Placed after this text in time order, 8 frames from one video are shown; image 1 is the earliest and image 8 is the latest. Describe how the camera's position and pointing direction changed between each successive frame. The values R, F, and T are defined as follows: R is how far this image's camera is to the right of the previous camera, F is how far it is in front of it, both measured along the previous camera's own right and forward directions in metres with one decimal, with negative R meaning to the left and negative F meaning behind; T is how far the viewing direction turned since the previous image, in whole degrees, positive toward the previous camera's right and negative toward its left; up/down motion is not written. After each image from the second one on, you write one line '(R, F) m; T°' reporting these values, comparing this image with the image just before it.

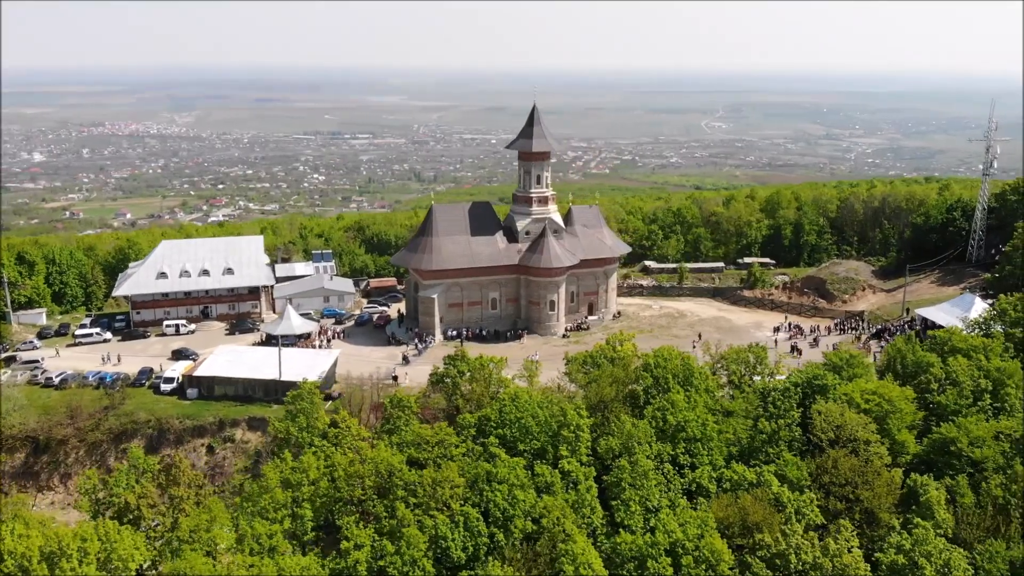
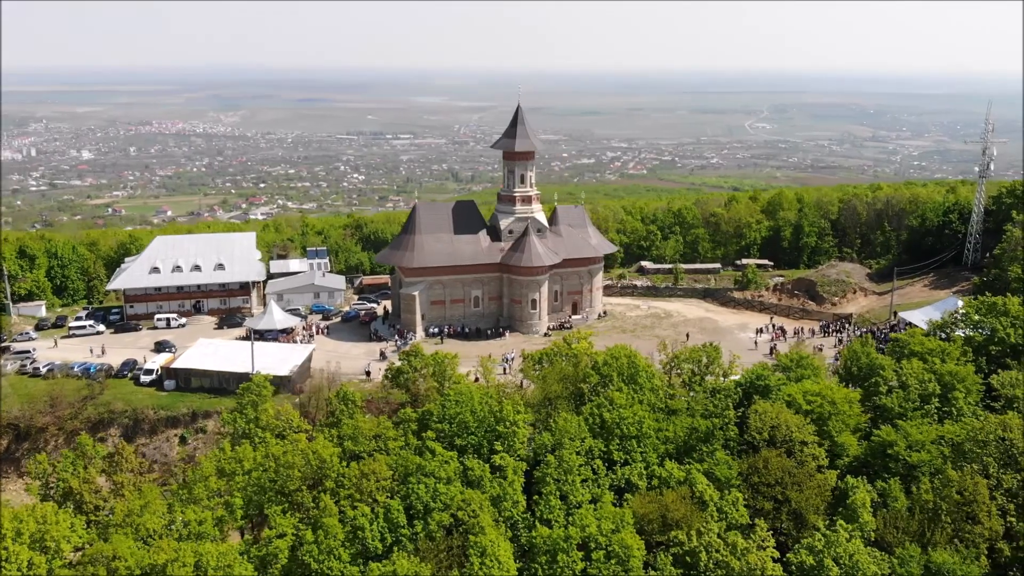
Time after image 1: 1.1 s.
(+2.8, -0.3) m; -3°
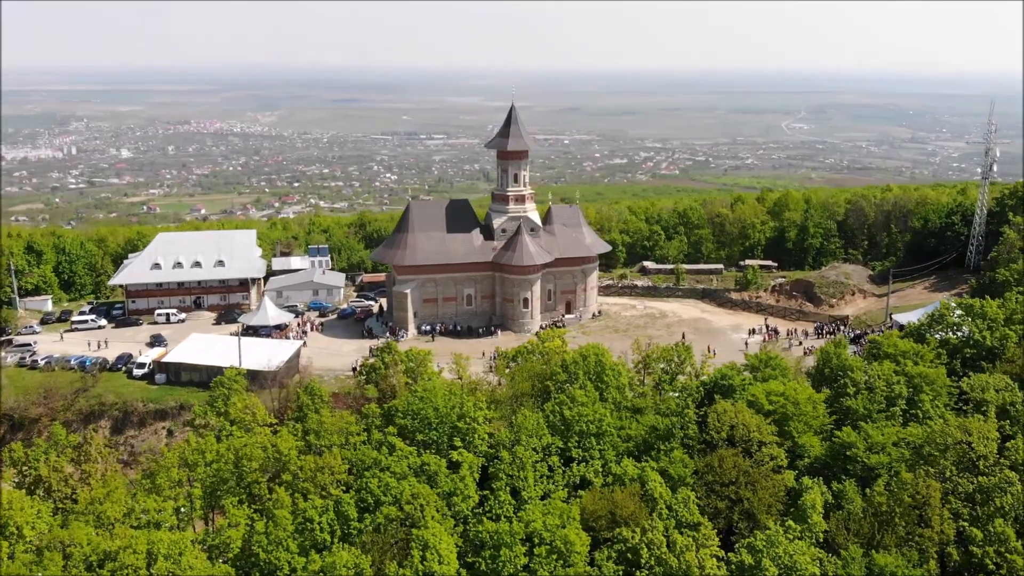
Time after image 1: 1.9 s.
(+2.0, -0.2) m; -2°
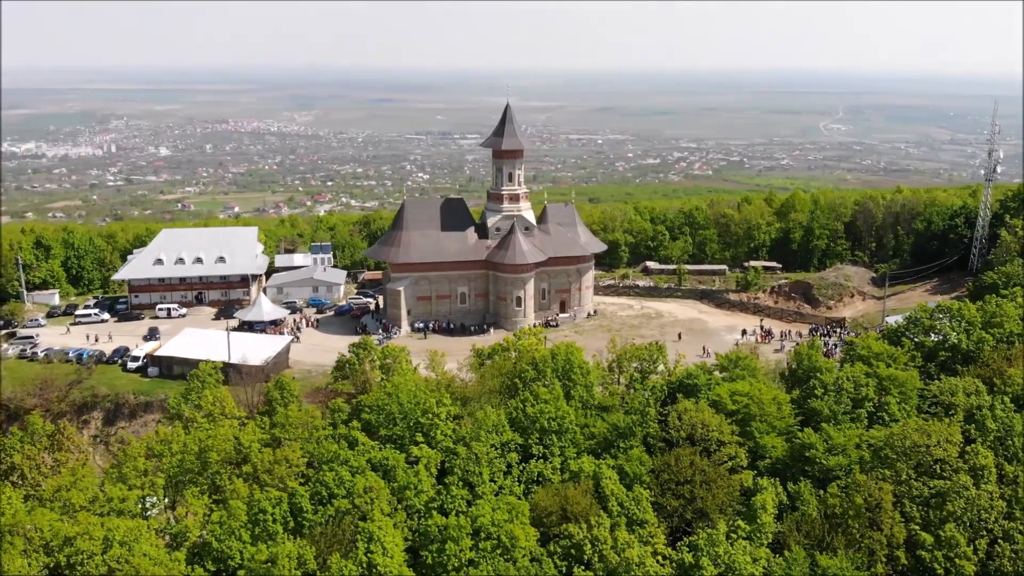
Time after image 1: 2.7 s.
(+2.0, -0.2) m; -2°
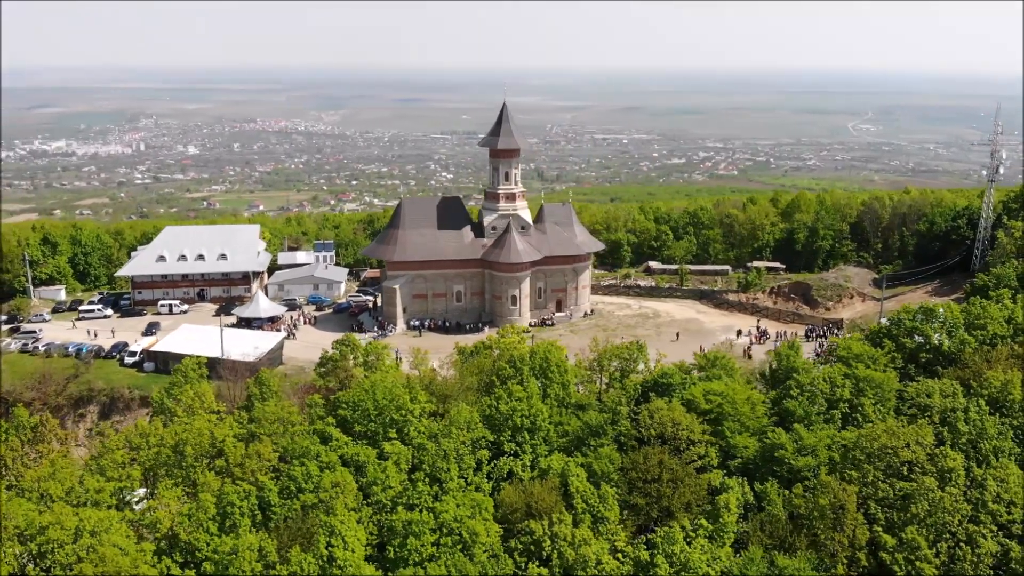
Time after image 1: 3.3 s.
(+1.5, -0.2) m; -2°
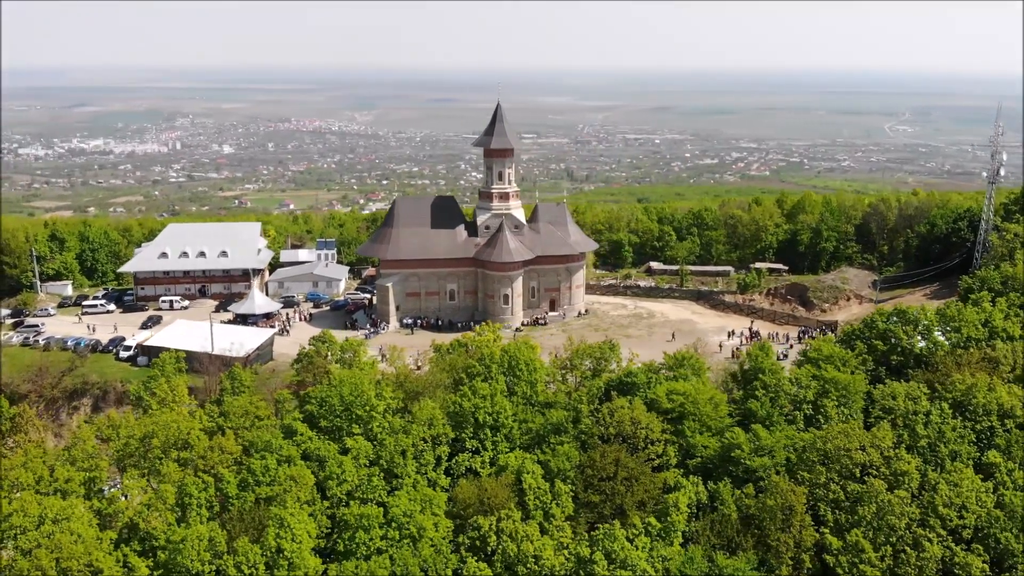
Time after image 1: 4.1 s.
(+2.0, -0.2) m; -2°
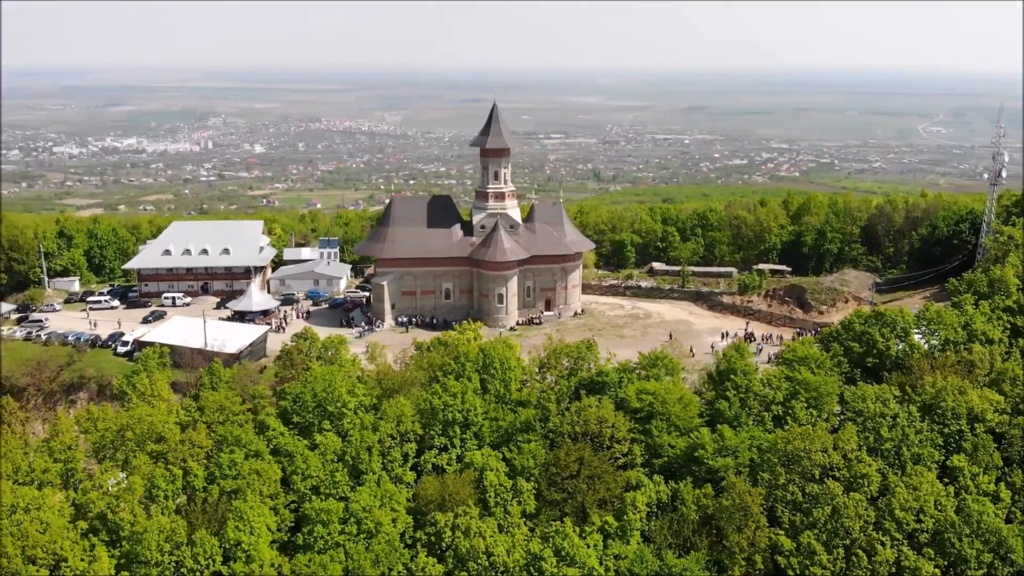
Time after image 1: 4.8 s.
(+1.7, -0.2) m; -2°
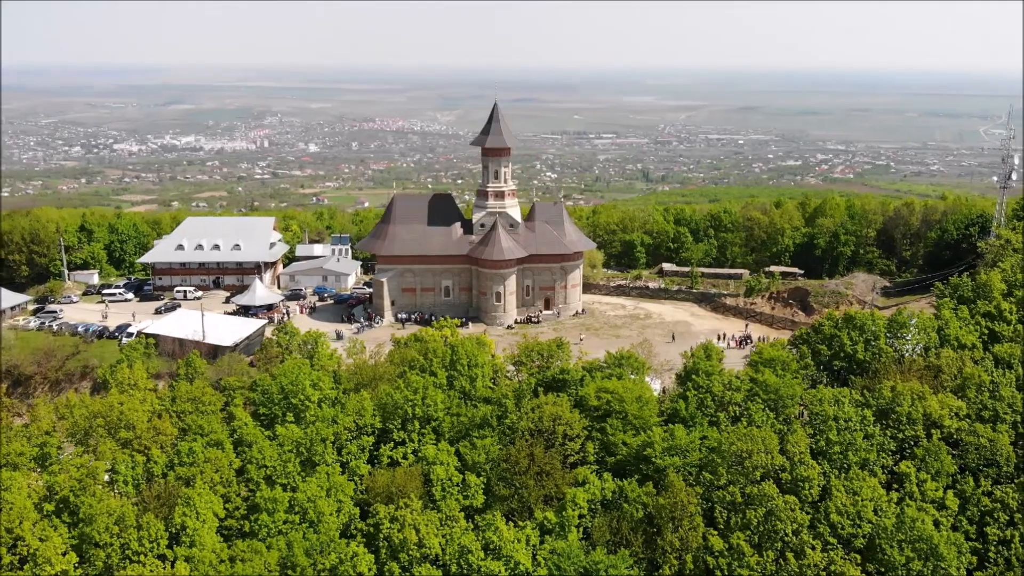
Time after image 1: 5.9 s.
(+2.6, -0.2) m; -3°
